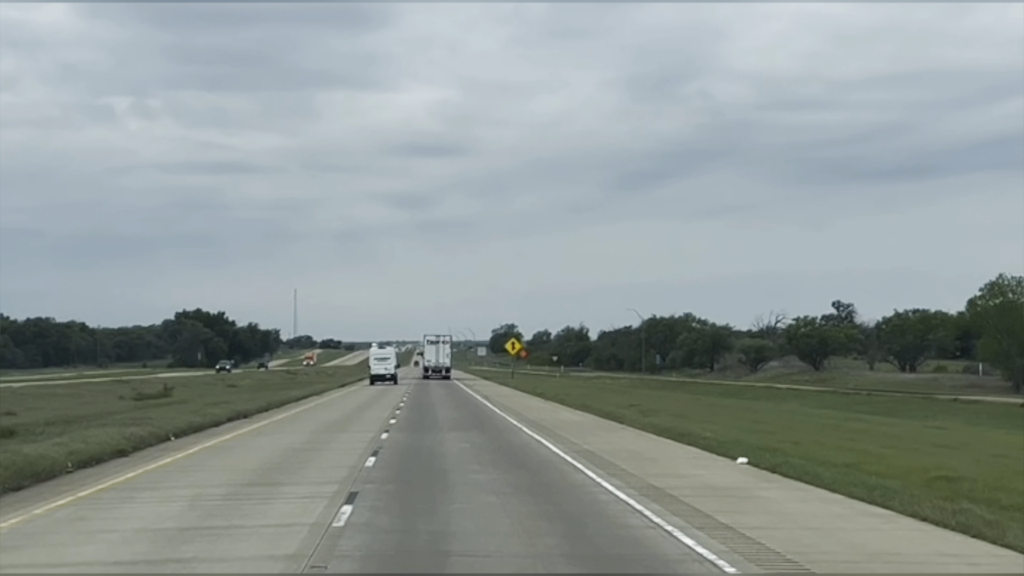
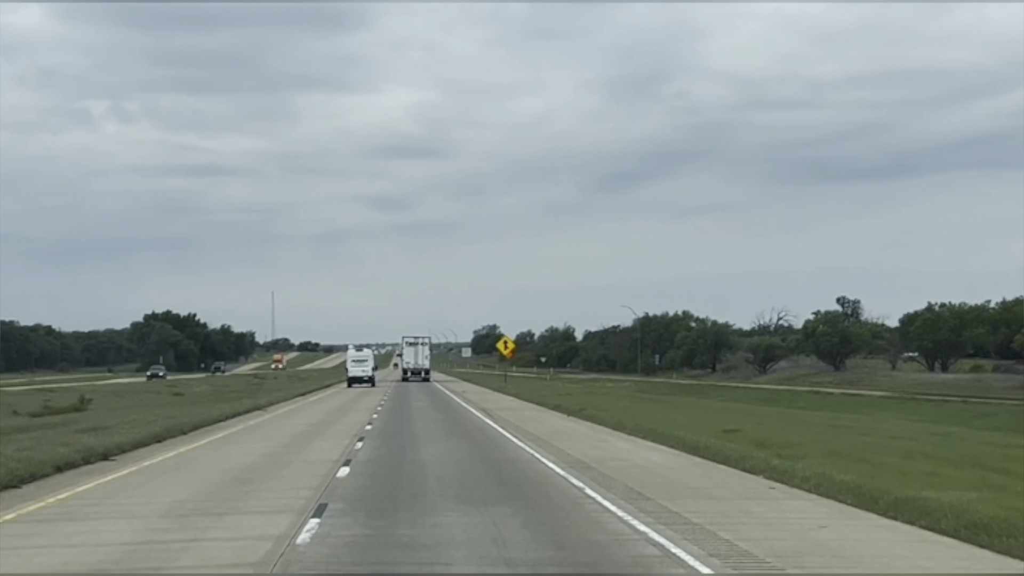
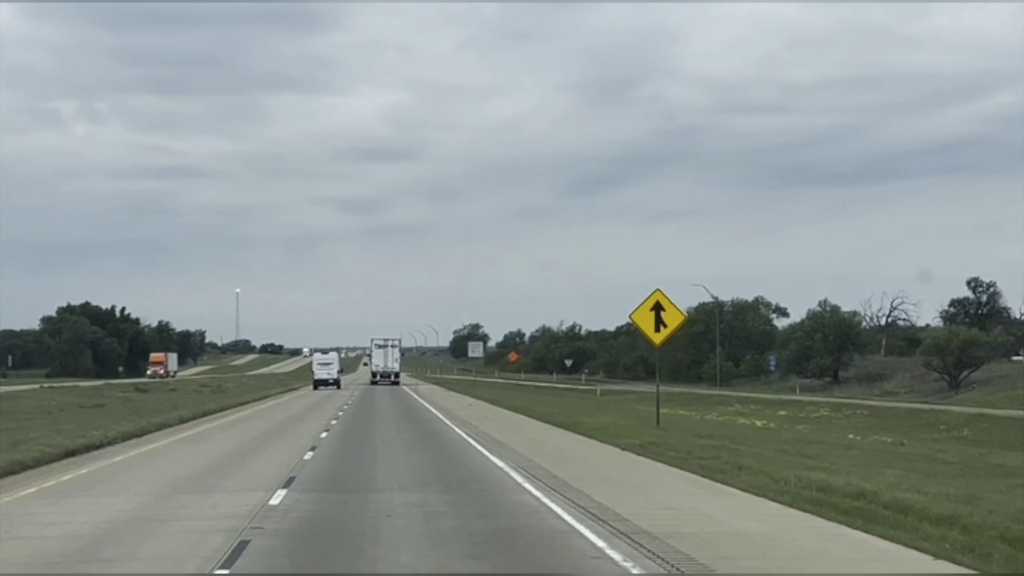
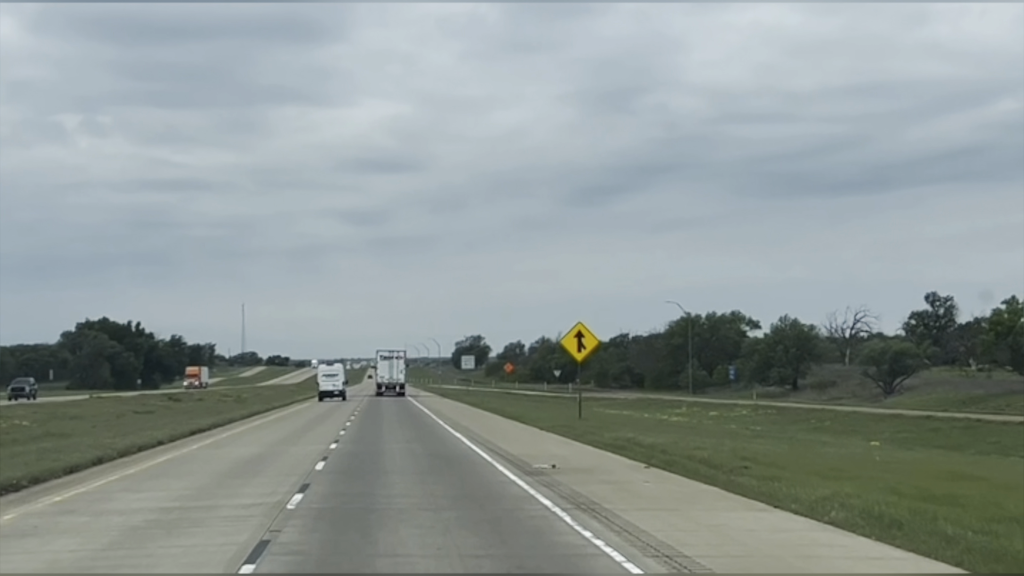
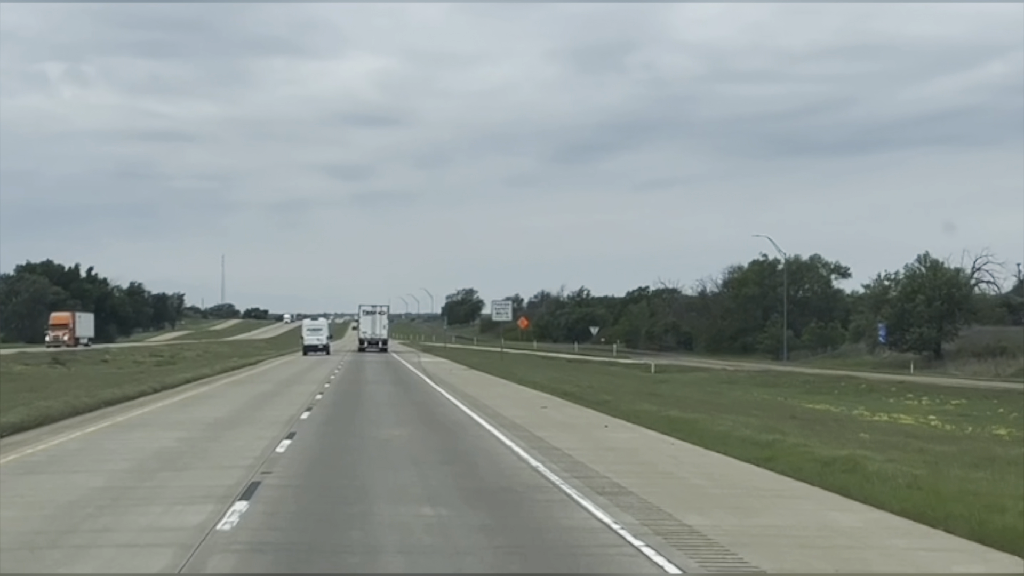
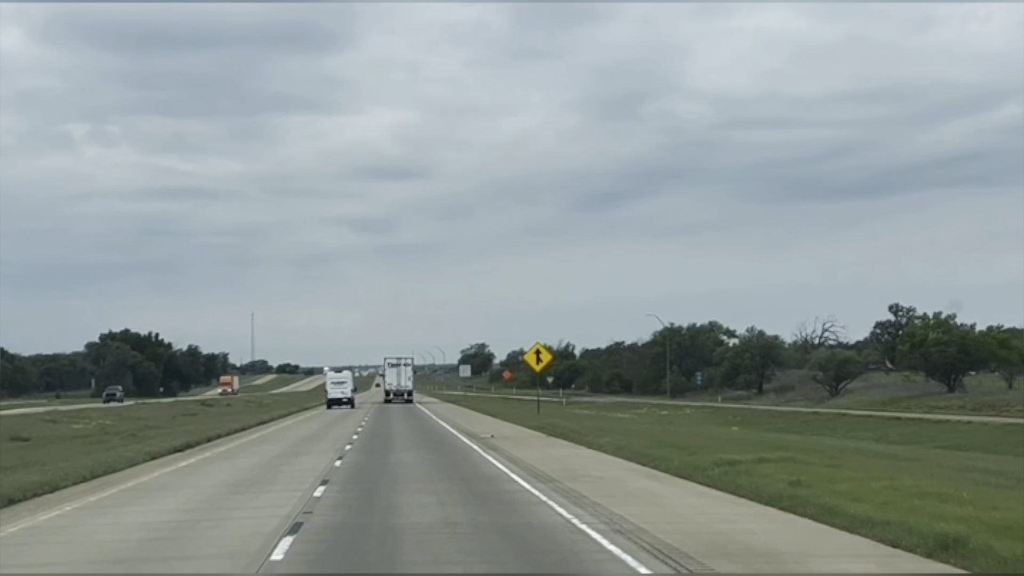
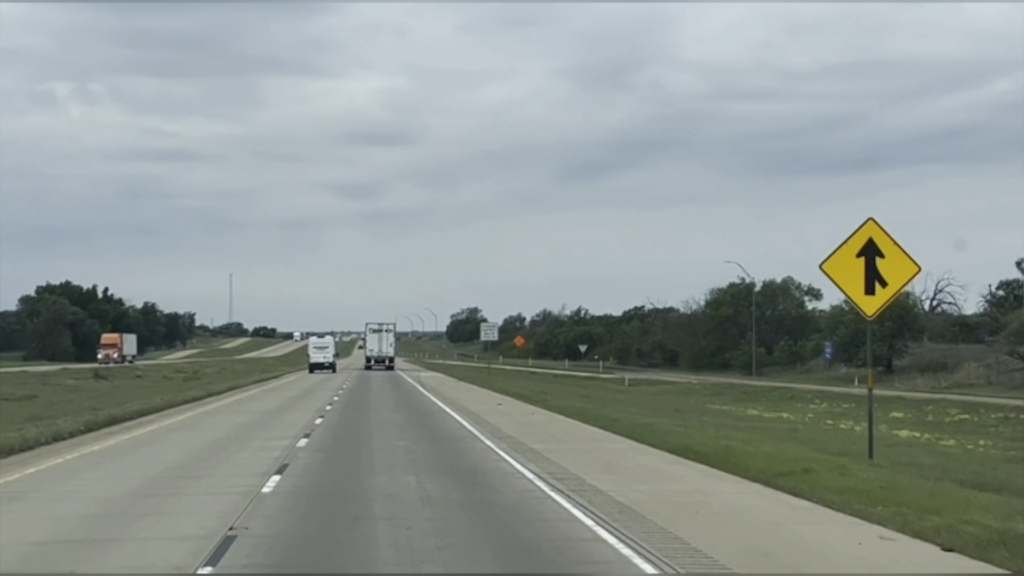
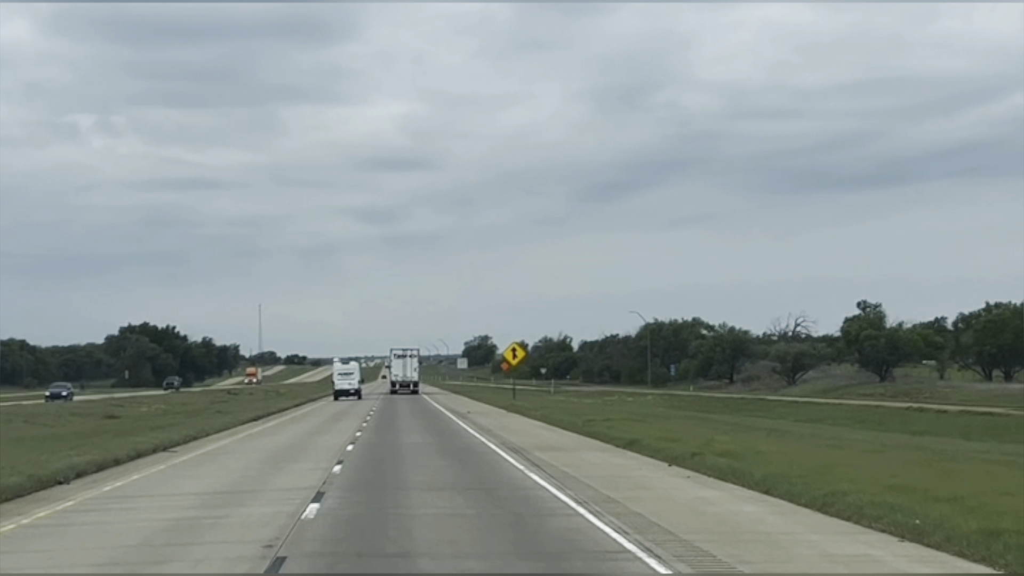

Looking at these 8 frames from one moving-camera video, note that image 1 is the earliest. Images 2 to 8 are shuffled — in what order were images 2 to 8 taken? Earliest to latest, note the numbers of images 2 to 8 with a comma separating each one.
2, 8, 6, 4, 3, 7, 5
